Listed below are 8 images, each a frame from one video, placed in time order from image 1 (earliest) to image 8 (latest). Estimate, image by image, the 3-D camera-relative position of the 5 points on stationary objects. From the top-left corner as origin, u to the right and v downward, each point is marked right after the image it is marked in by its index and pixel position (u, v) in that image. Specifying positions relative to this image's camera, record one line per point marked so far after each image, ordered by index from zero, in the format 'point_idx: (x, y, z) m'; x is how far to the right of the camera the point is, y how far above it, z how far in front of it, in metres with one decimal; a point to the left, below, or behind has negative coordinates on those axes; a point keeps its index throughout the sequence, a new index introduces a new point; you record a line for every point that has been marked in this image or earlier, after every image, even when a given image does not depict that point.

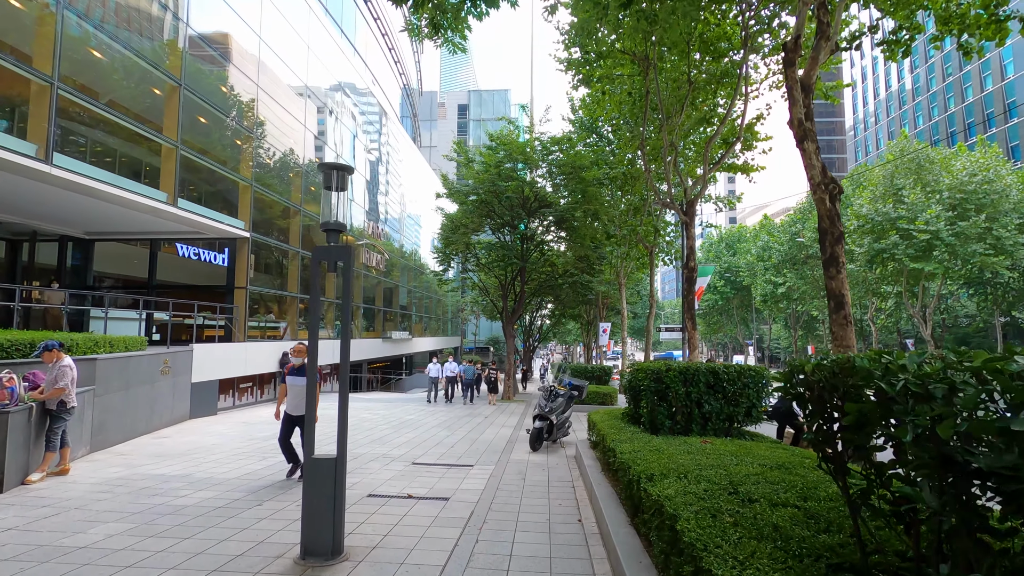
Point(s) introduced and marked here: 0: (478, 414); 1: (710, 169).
0: (-0.9, -3.6, +15.5) m
1: (+5.9, +3.5, +15.6) m
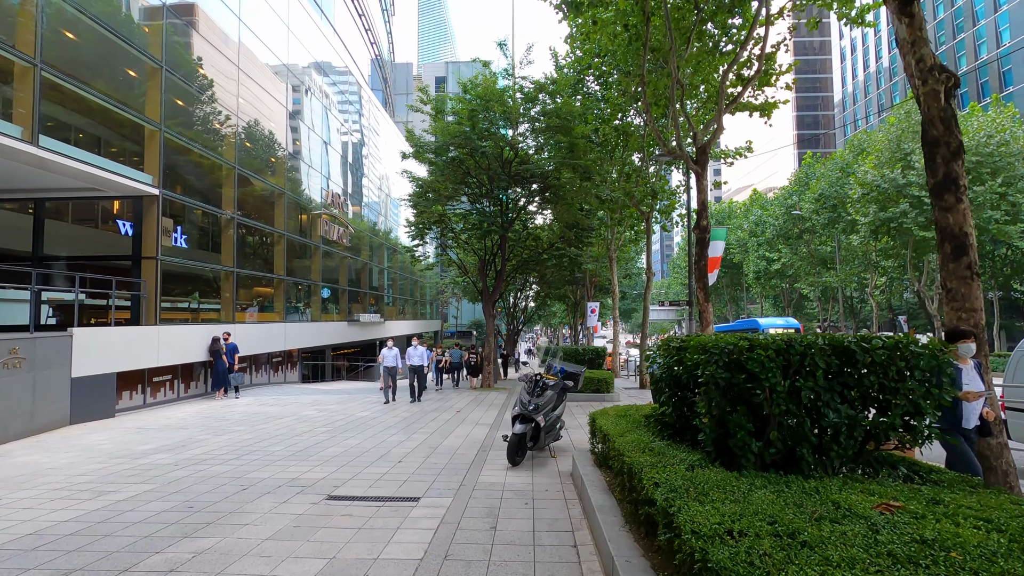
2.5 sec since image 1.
0: (-1.4, -2.9, +12.9) m
1: (+5.2, +4.4, +13.1) m
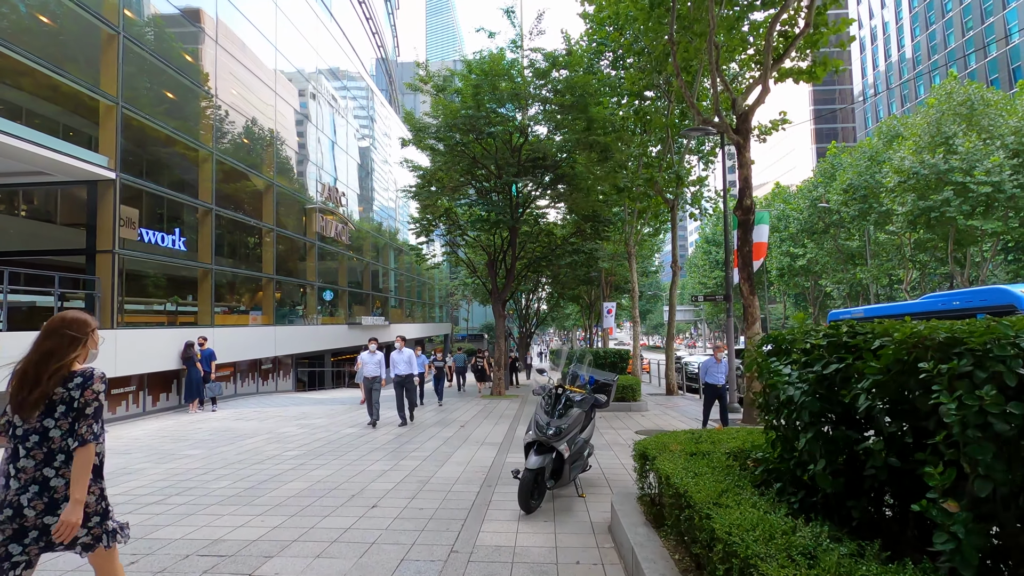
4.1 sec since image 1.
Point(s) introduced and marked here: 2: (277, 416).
0: (-1.2, -2.8, +11.2) m
1: (+5.4, +4.6, +11.2) m
2: (-5.0, -2.8, +11.5) m
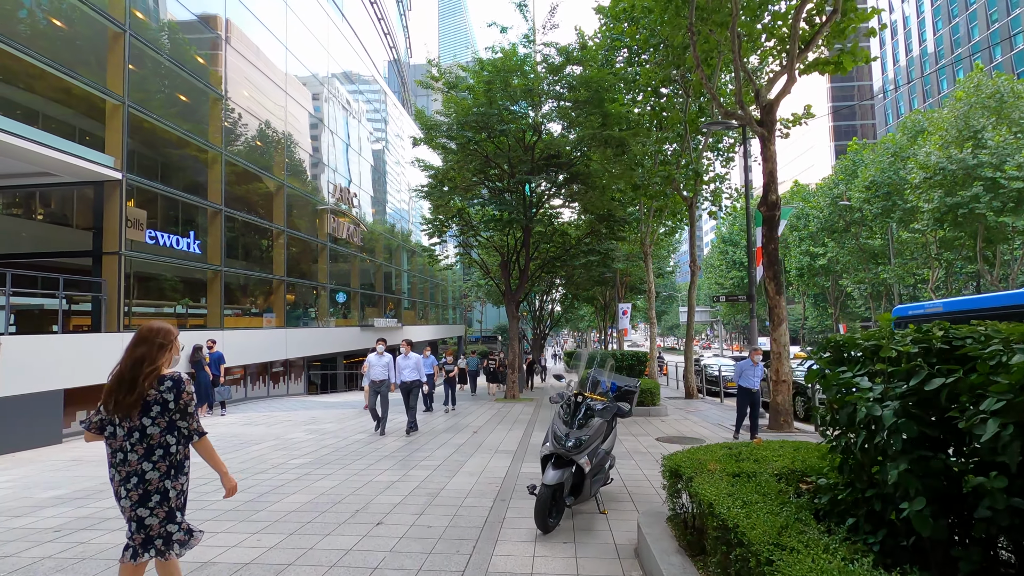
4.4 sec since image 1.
0: (-0.9, -2.8, +10.8) m
1: (+5.7, +4.6, +10.7) m
2: (-4.7, -2.8, +11.2) m
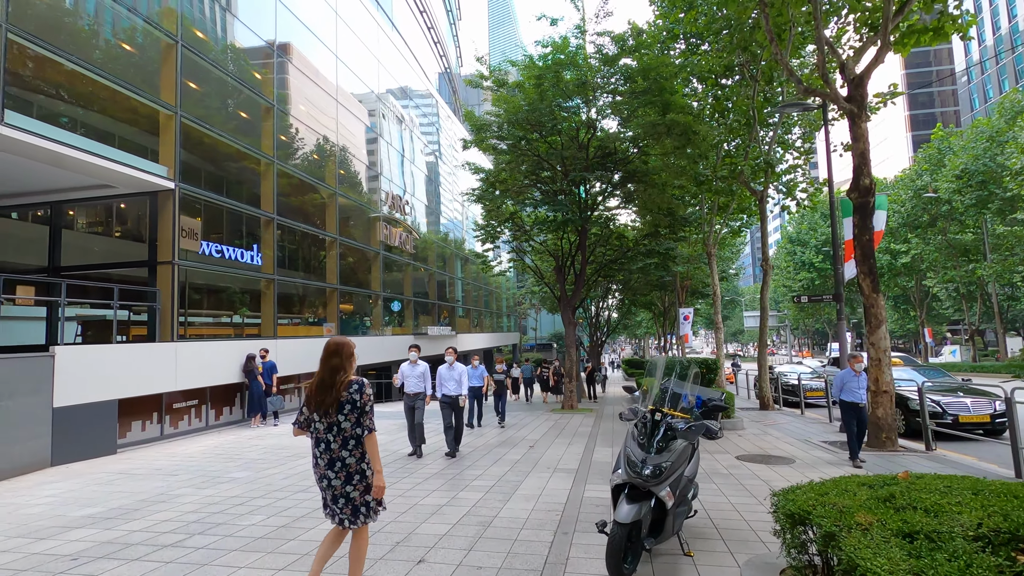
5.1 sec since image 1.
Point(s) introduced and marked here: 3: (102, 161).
0: (+0.3, -2.8, +10.1) m
1: (+6.6, +4.7, +9.5) m
2: (-3.6, -3.0, +10.9) m
3: (-7.5, +2.3, +9.6) m
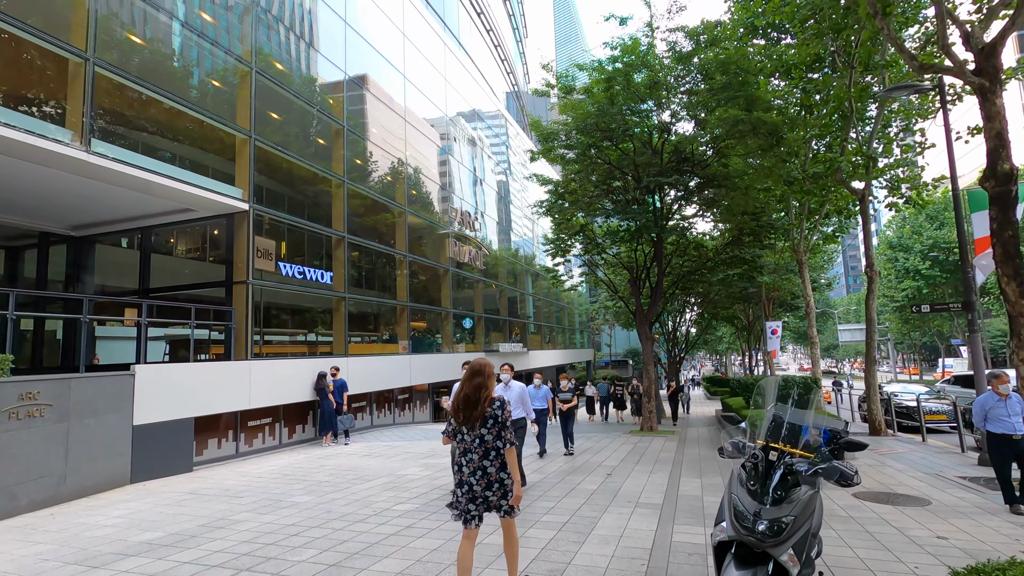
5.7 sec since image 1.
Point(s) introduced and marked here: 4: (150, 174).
0: (+1.6, -3.1, +9.3) m
1: (+7.7, +4.6, +8.0) m
2: (-2.1, -3.3, +10.6) m
3: (-6.3, +1.9, +10.0) m
4: (-6.5, +2.0, +9.5) m
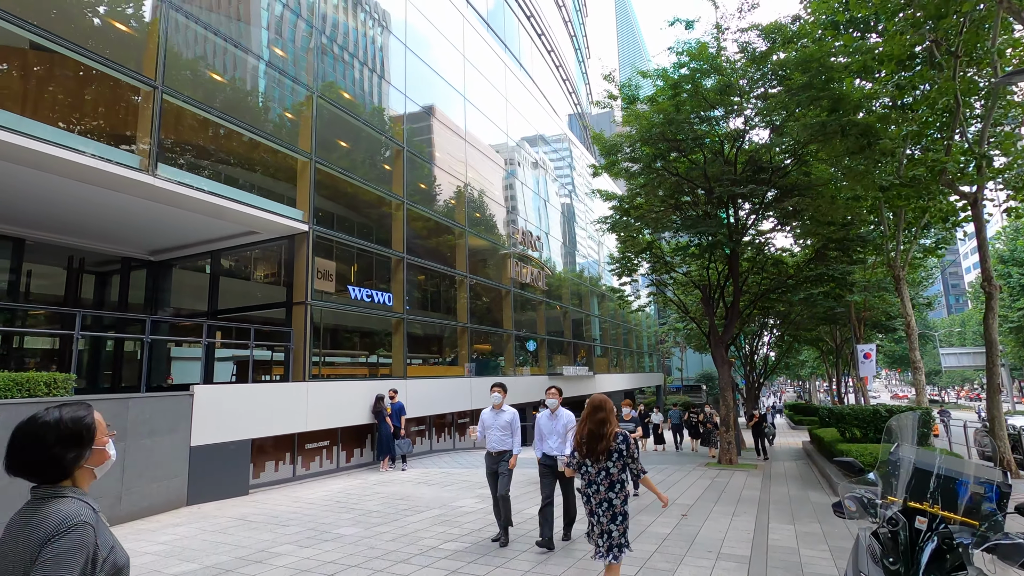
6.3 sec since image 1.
0: (+2.6, -3.3, +8.3) m
1: (+8.4, +4.4, +6.7) m
2: (-0.9, -3.7, +10.1) m
3: (-5.2, +1.5, +10.2) m
4: (-5.5, +1.7, +9.7) m
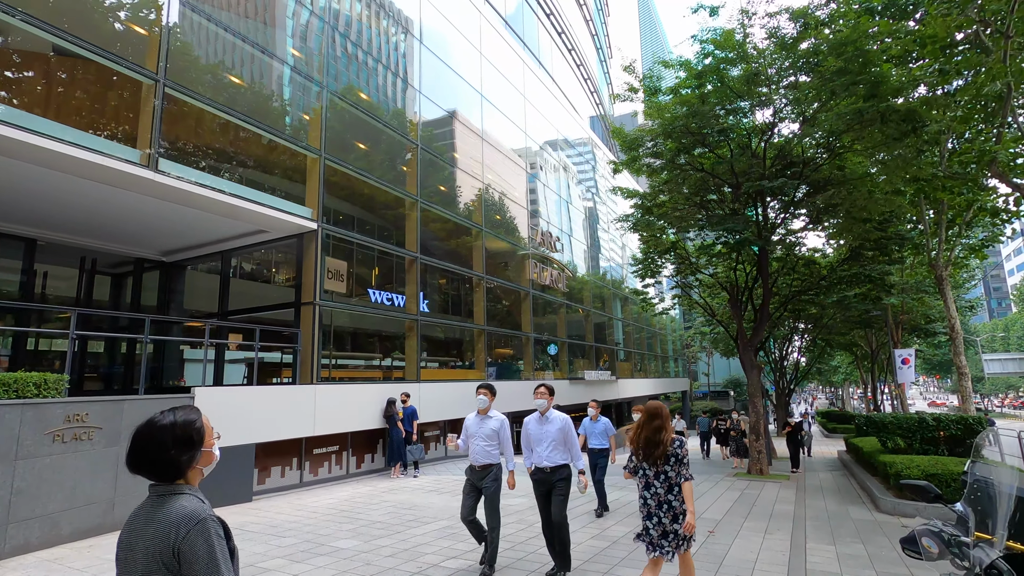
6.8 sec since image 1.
0: (+2.7, -3.3, +7.7) m
1: (+8.5, +4.5, +5.9) m
2: (-0.7, -3.6, +9.6) m
3: (-4.9, +1.5, +10.0) m
4: (-5.2, +1.7, +9.5) m
